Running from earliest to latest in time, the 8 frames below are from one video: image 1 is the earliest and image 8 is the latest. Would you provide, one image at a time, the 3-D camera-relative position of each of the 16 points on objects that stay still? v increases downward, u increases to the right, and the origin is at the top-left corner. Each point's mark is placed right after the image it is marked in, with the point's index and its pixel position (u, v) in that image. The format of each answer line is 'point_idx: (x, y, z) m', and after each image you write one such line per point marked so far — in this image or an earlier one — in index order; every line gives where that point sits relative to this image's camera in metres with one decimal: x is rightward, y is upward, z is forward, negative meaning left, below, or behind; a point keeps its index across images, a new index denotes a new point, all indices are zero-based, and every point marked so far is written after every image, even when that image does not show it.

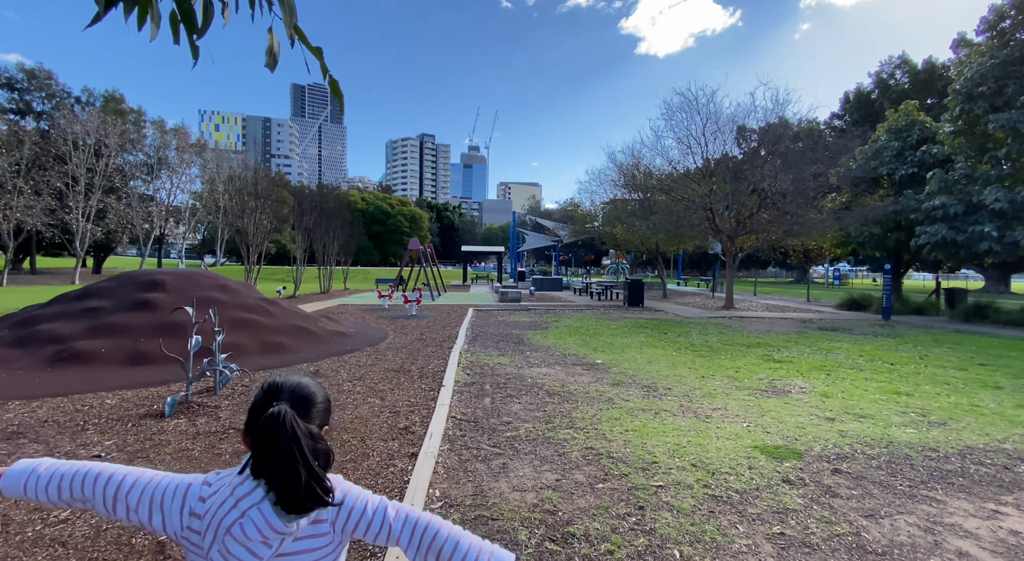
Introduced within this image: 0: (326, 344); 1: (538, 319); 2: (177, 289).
0: (-3.5, -1.2, +10.6) m
1: (+0.7, -1.1, +15.7) m
2: (-6.0, -0.1, +10.2) m
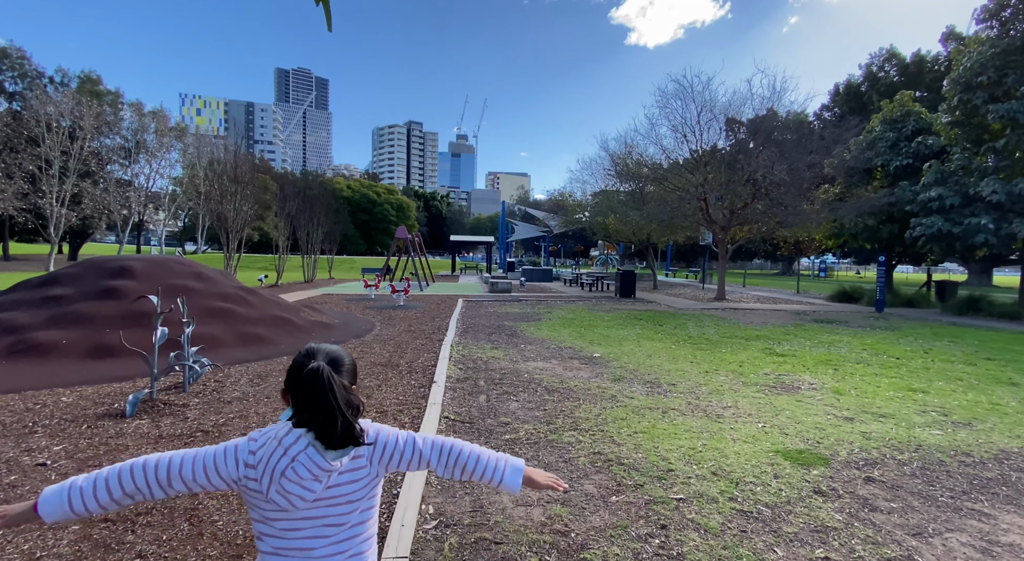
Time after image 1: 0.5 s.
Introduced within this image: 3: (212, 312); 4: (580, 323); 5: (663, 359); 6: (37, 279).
0: (-3.6, -1.0, +10.1) m
1: (+0.5, -0.8, +15.3) m
2: (-6.1, +0.1, +9.6) m
3: (-4.9, -0.5, +9.4) m
4: (+1.5, -0.9, +12.1) m
5: (+2.0, -1.1, +7.7) m
6: (-8.0, 0.0, +9.6) m
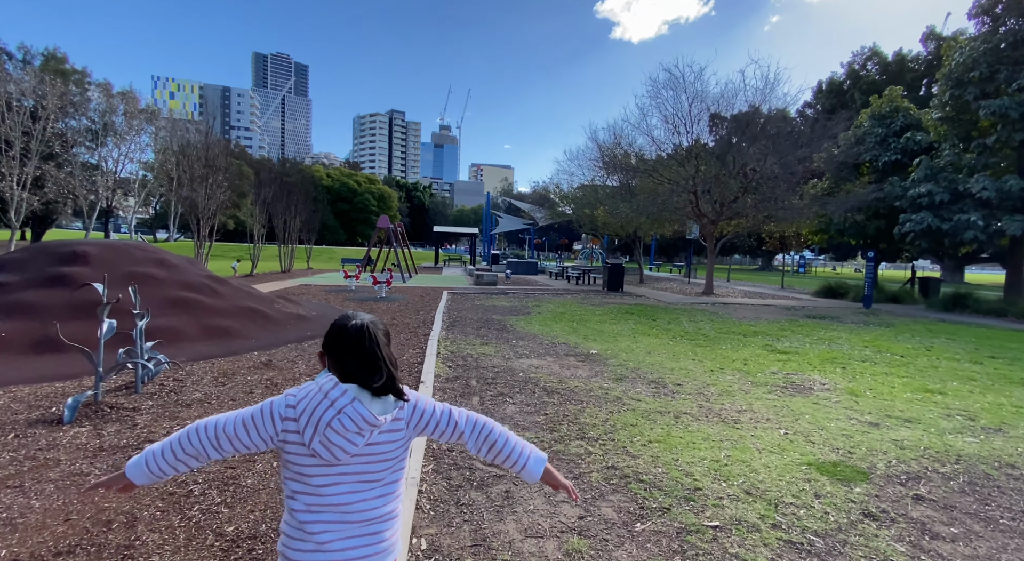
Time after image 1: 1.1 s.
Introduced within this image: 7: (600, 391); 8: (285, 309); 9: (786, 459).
0: (-3.9, -0.8, +9.5) m
1: (+0.1, -0.6, +14.8) m
2: (-6.3, +0.3, +8.8) m
3: (-5.1, -0.3, +8.7) m
4: (+1.2, -0.8, +11.7) m
5: (+1.9, -1.0, +7.2) m
6: (-8.2, +0.2, +8.8) m
7: (+0.8, -1.1, +5.4) m
8: (-4.3, -0.5, +10.7) m
9: (+1.8, -1.2, +3.7) m
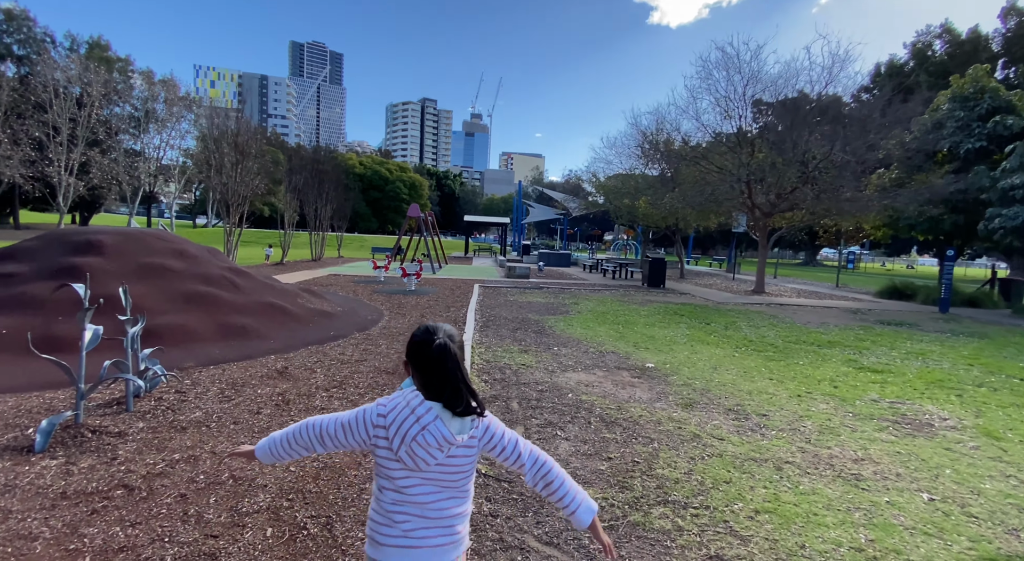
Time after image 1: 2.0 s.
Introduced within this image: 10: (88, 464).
0: (-3.2, -0.7, +8.7) m
1: (+1.0, -0.5, +13.9) m
2: (-5.7, +0.4, +8.2) m
3: (-4.5, -0.2, +8.0) m
4: (+1.9, -0.7, +10.7) m
5: (+2.4, -1.0, +6.2) m
6: (-7.6, +0.4, +8.3) m
7: (+1.3, -1.1, +4.4) m
8: (-3.6, -0.4, +9.9) m
9: (+2.1, -1.3, +2.7) m
10: (-2.7, -1.2, +3.6) m
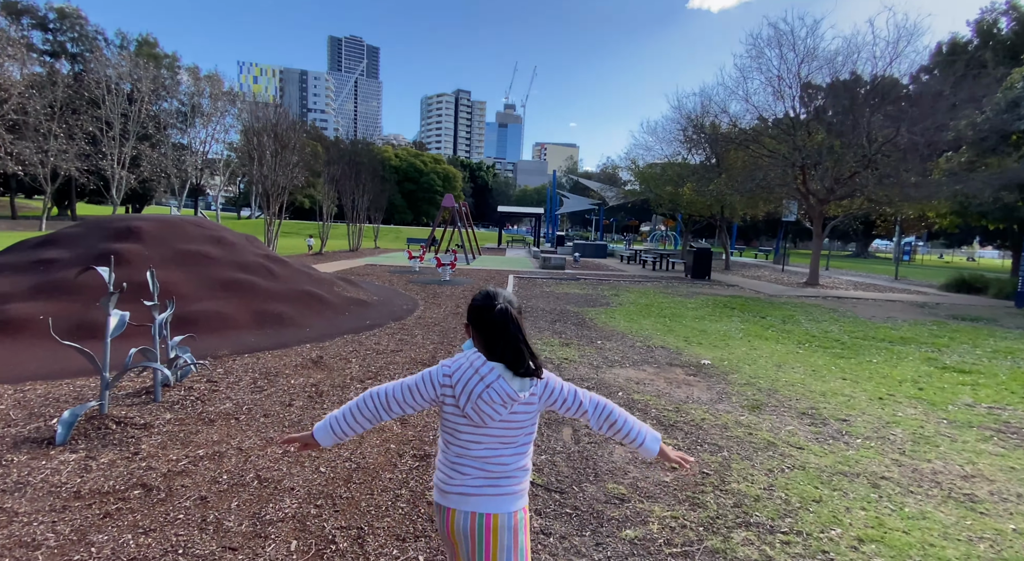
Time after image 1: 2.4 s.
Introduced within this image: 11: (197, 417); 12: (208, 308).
0: (-2.6, -0.5, +8.5) m
1: (+1.9, -0.3, +13.4) m
2: (-5.1, +0.6, +8.1) m
3: (-3.9, 0.0, +7.9) m
4: (+2.7, -0.6, +10.1) m
5: (+2.9, -0.9, +5.7) m
6: (-7.0, +0.6, +8.4) m
7: (+1.6, -1.0, +4.0) m
8: (-2.9, -0.2, +9.7) m
9: (+2.4, -1.2, +2.2) m
10: (-2.4, -1.1, +3.4) m
11: (-2.3, -1.0, +4.1) m
12: (-3.9, -0.3, +7.2) m
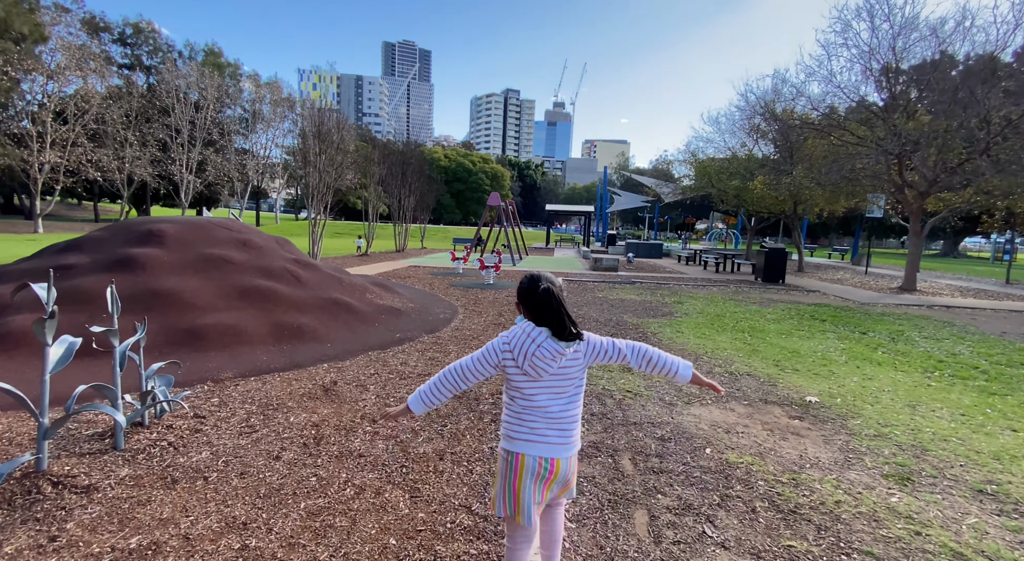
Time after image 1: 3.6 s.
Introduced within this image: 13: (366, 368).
0: (-1.9, -0.6, +7.6) m
1: (+3.0, -0.4, +12.0) m
2: (-4.4, +0.5, +7.5) m
3: (-3.3, -0.2, +7.1) m
4: (+3.5, -0.7, +8.7) m
5: (+3.3, -1.0, +4.3) m
6: (-6.3, +0.5, +7.8) m
7: (+1.8, -1.1, +2.7) m
8: (-2.1, -0.3, +8.9) m
9: (+2.4, -1.3, +0.9) m
10: (-2.2, -1.2, +2.5) m
11: (-2.0, -1.1, +3.2) m
12: (-3.3, -0.5, +6.4) m
13: (-1.5, -0.9, +5.6) m
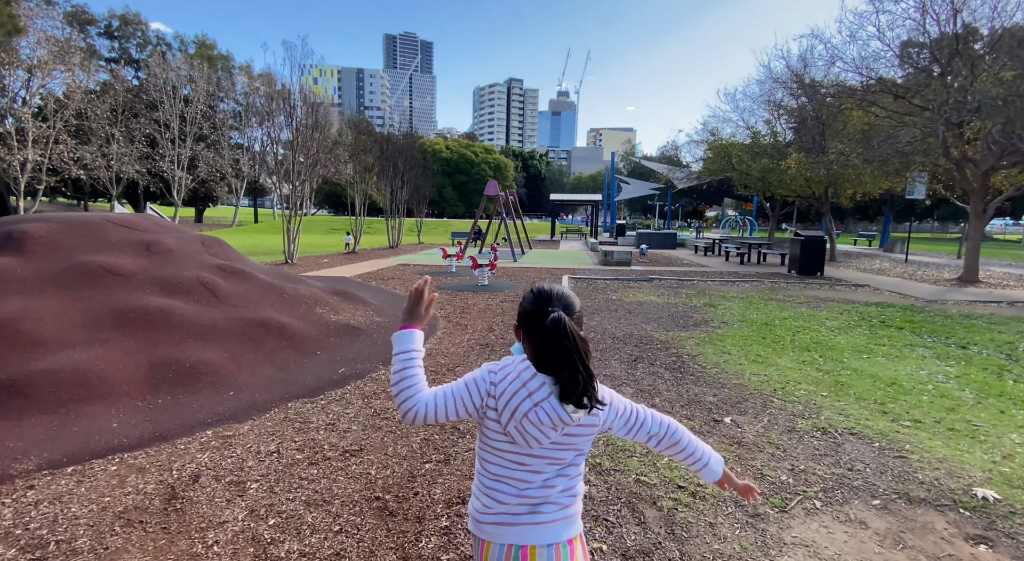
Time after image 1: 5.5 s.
0: (-2.0, -0.8, +5.7) m
1: (+3.0, -0.3, +10.0) m
2: (-4.5, +0.3, +5.5) m
3: (-3.4, -0.3, +5.2) m
4: (+3.4, -0.7, +6.7) m
5: (+3.1, -1.1, +2.3) m
6: (-6.4, +0.3, +5.9) m
7: (+1.7, -1.3, +0.7) m
8: (-2.2, -0.4, +6.9) m
9: (+2.3, -1.5, -1.1) m
10: (-2.4, -1.4, +0.6) m
11: (-2.2, -1.3, +1.3) m
12: (-3.4, -0.6, +4.5) m
13: (-1.6, -1.0, +3.6) m
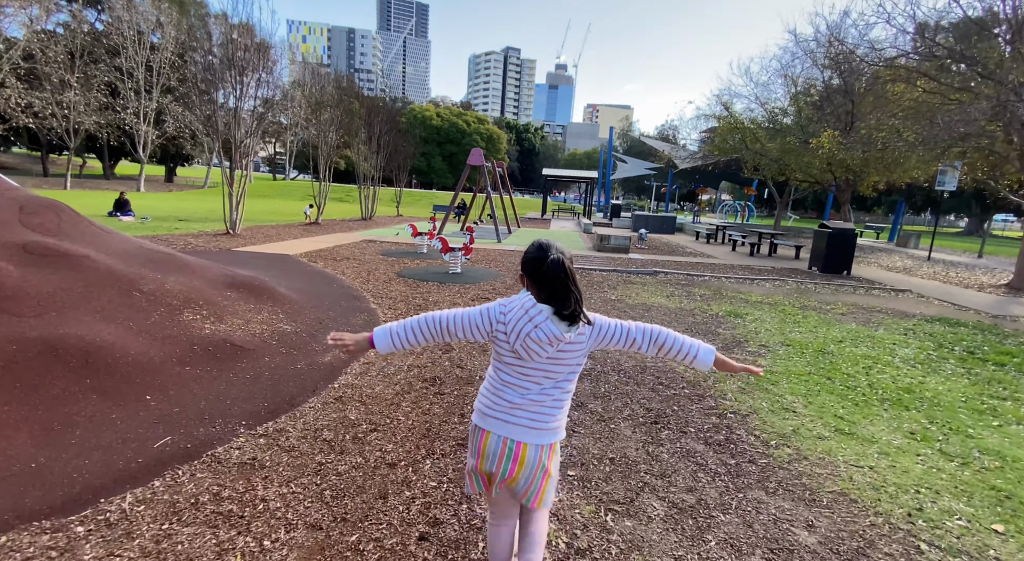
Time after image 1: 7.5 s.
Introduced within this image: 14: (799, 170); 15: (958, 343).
0: (-2.3, -0.8, +3.5) m
1: (+2.6, -0.3, +7.9) m
2: (-4.8, +0.4, +3.3) m
3: (-3.7, -0.3, +3.0) m
4: (+3.0, -0.9, +4.7) m
5: (+2.9, -1.5, +0.2) m
6: (-6.7, +0.5, +3.6) m
7: (+1.4, -1.6, -1.3) m
8: (-2.5, -0.4, +4.7) m
9: (+2.1, -2.0, -3.2) m
10: (-2.6, -1.6, -1.6) m
11: (-2.4, -1.5, -0.9) m
12: (-3.7, -0.6, +2.3) m
13: (-1.9, -1.1, +1.5) m
14: (+8.7, +3.4, +17.1) m
15: (+5.1, -0.6, +6.3) m
